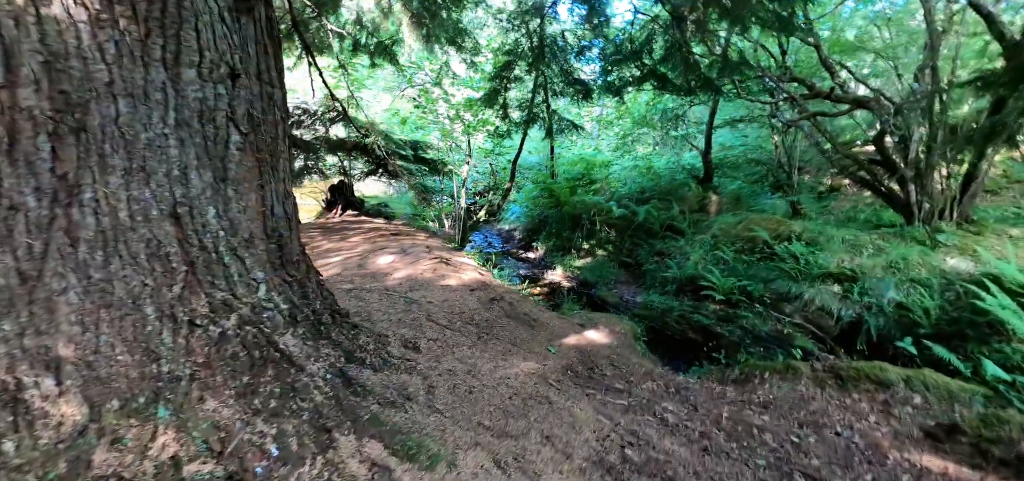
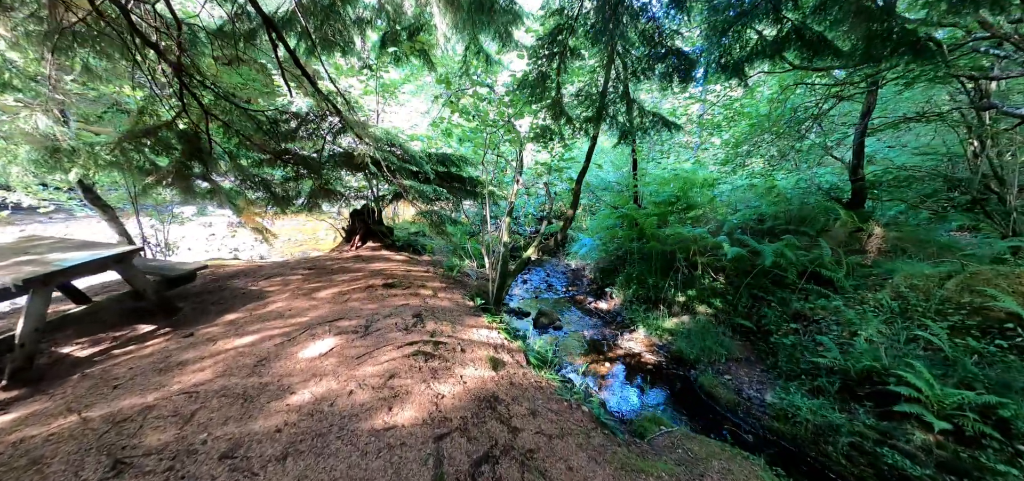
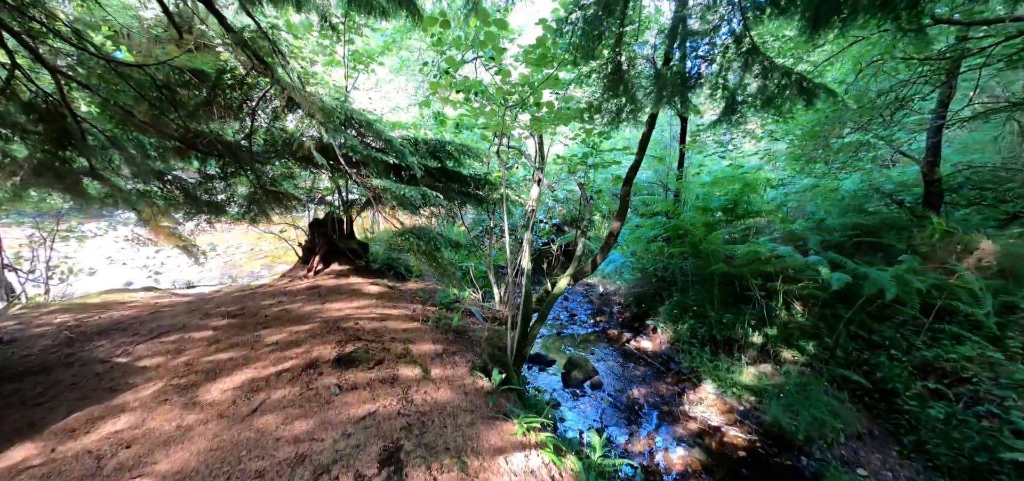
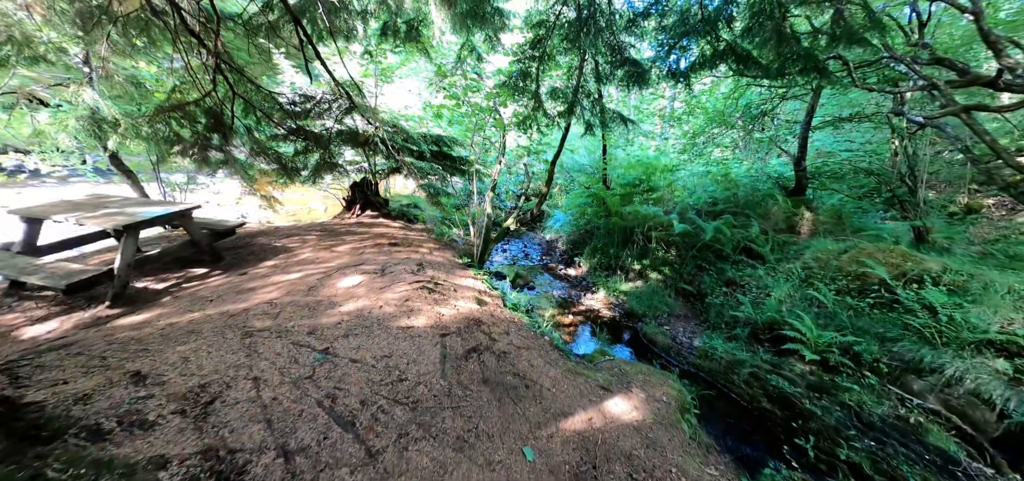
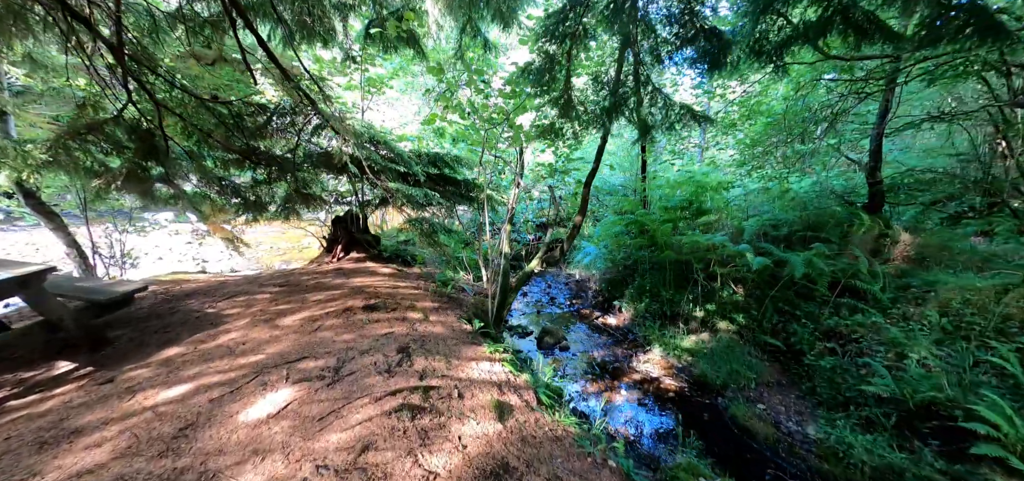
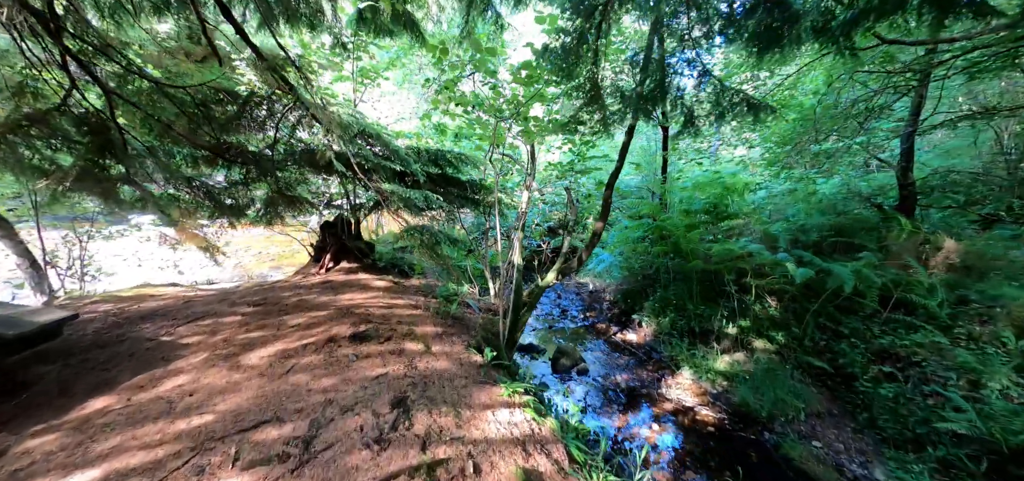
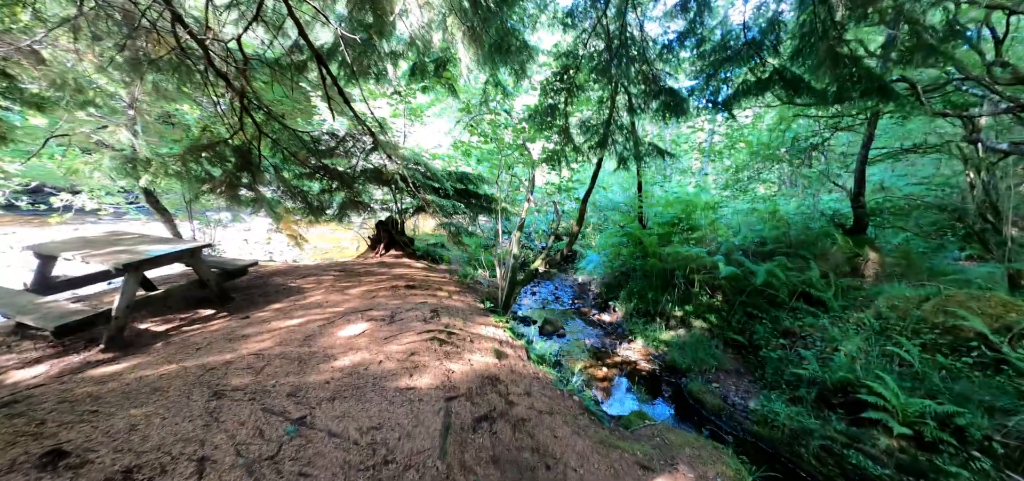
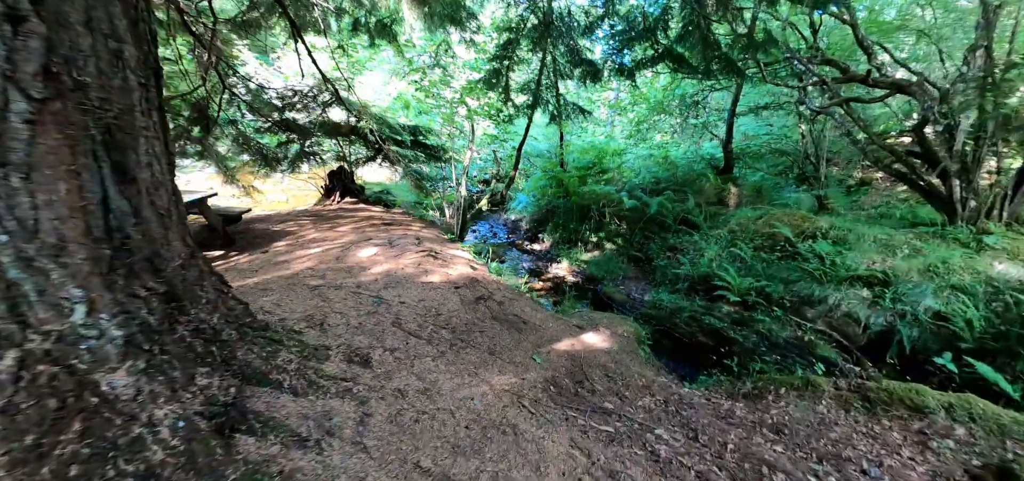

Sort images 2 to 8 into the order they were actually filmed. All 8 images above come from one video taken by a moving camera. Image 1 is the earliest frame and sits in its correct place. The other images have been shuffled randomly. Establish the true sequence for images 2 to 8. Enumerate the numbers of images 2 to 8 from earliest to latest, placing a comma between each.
8, 4, 7, 2, 5, 6, 3
